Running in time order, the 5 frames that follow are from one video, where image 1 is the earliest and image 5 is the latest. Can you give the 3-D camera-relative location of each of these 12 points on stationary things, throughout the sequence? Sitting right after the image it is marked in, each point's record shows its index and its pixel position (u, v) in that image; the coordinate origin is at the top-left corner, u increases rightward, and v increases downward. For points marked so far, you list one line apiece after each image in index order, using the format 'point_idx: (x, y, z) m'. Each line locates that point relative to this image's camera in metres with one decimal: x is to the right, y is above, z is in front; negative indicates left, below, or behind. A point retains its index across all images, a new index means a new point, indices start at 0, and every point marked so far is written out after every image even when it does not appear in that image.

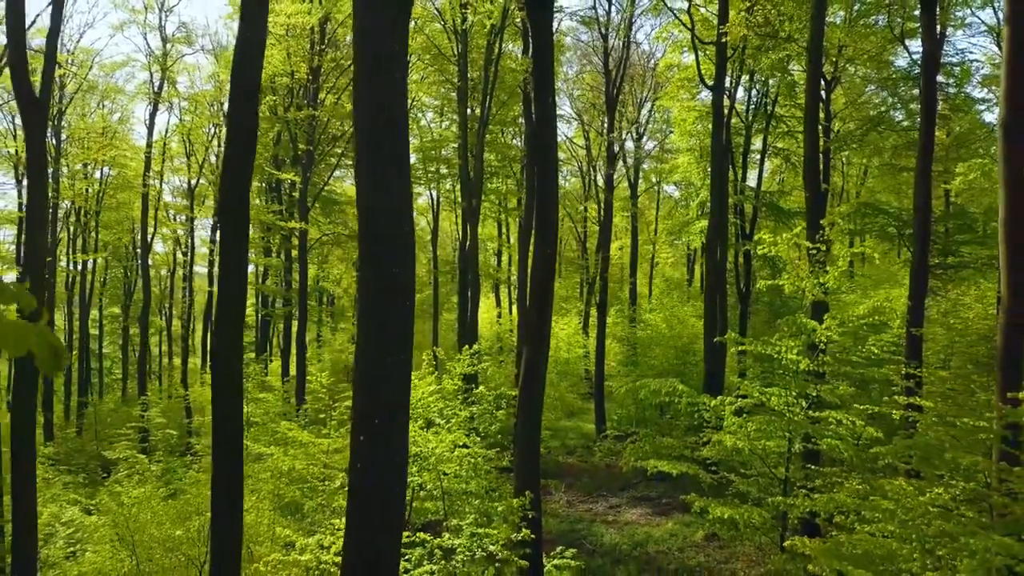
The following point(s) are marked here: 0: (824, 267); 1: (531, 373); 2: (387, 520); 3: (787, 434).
0: (+4.3, +0.3, +9.1) m
1: (+0.2, -0.8, +6.8) m
2: (-0.6, -1.2, +3.3) m
3: (+3.1, -1.6, +7.4) m
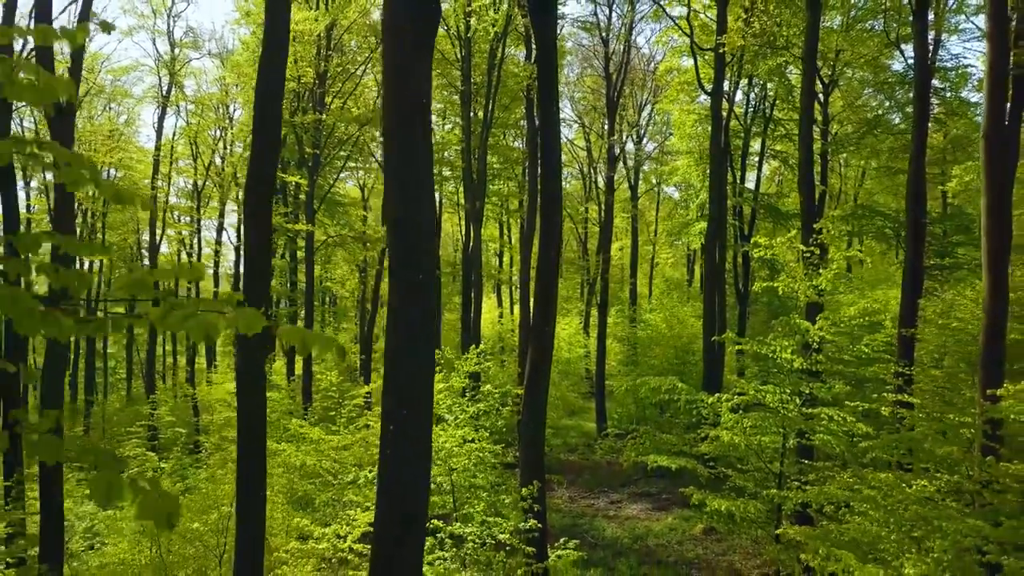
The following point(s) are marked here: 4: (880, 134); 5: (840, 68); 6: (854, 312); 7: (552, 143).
0: (+4.4, +0.3, +9.4) m
1: (+0.3, -0.9, +7.1) m
2: (-0.5, -1.2, +3.6) m
3: (+3.1, -1.7, +7.6) m
4: (+10.1, +4.2, +17.9) m
5: (+9.1, +6.1, +18.2) m
6: (+4.1, -0.3, +7.9) m
7: (+0.4, +1.6, +7.0) m
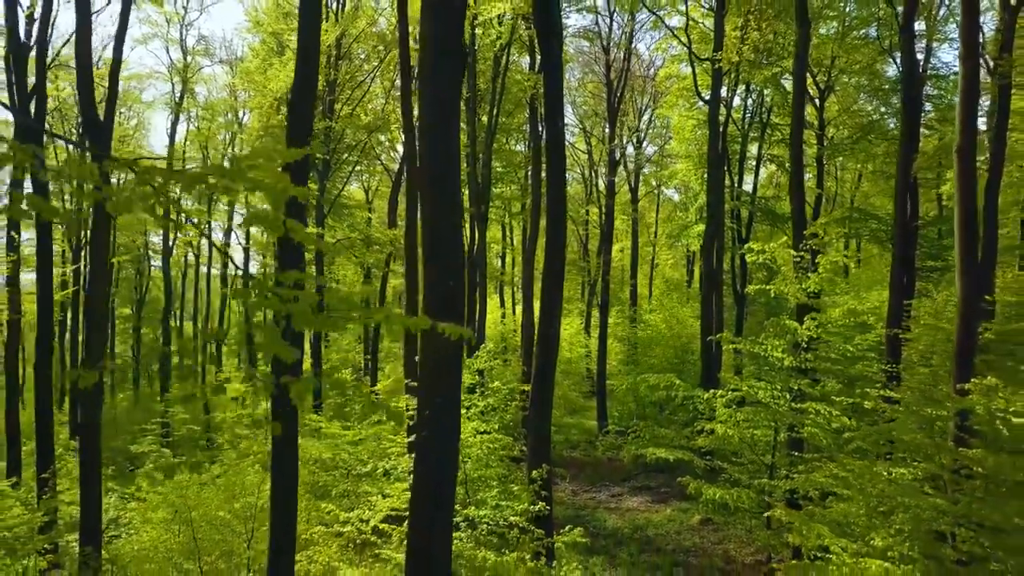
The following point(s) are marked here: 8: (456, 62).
0: (+4.5, +0.2, +9.9) m
1: (+0.4, -0.9, +7.6) m
2: (-0.4, -1.2, +4.1) m
3: (+3.2, -1.7, +8.1) m
4: (+10.1, +4.2, +18.4) m
5: (+9.2, +6.1, +18.7) m
6: (+4.2, -0.3, +8.4) m
7: (+0.5, +1.6, +7.5) m
8: (-0.4, +1.5, +4.2) m
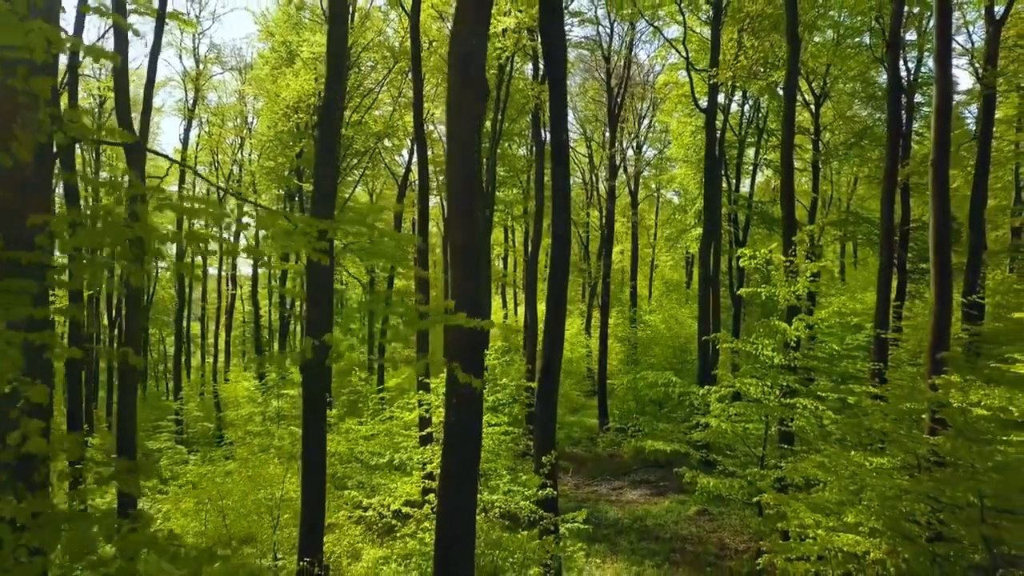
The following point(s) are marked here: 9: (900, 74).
0: (+4.6, +0.2, +10.4) m
1: (+0.5, -0.9, +8.2) m
2: (-0.3, -1.3, +4.6) m
3: (+3.3, -1.7, +8.7) m
4: (+10.2, +4.2, +19.0) m
5: (+9.3, +6.0, +19.2) m
6: (+4.3, -0.4, +8.9) m
7: (+0.6, +1.5, +8.1) m
8: (-0.3, +1.4, +4.8) m
9: (+7.5, +4.1, +12.6) m
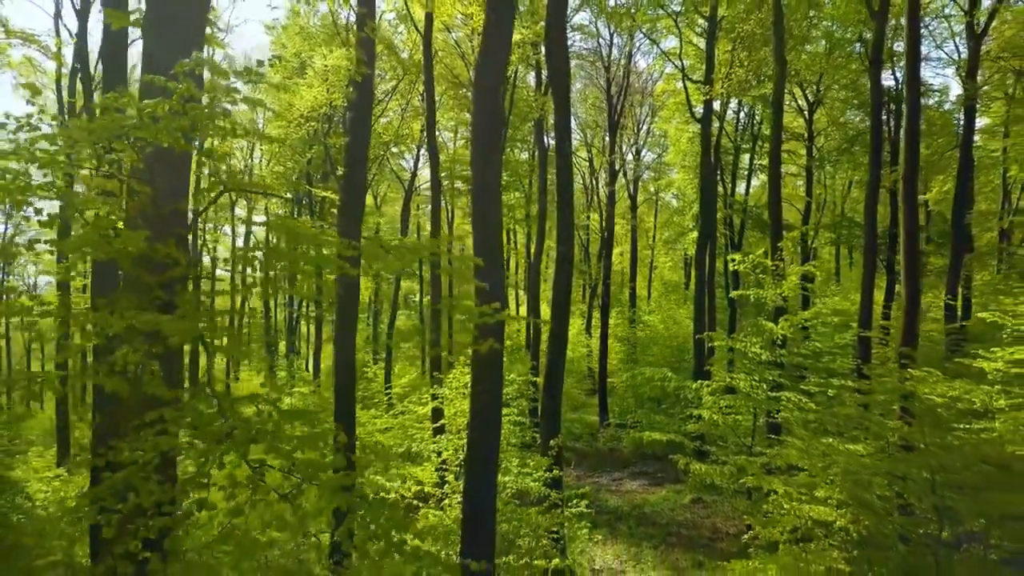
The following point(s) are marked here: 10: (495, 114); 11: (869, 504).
0: (+4.7, +0.2, +11.1) m
1: (+0.6, -1.0, +8.9) m
2: (-0.2, -1.3, +5.3) m
3: (+3.4, -1.8, +9.4) m
4: (+10.3, +4.1, +19.7) m
5: (+9.4, +6.0, +19.9) m
6: (+4.4, -0.4, +9.6) m
7: (+0.7, +1.5, +8.8) m
8: (-0.2, +1.4, +5.5) m
9: (+7.6, +4.1, +13.3) m
10: (-0.1, +1.4, +5.4) m
11: (+3.2, -2.0, +5.9) m
